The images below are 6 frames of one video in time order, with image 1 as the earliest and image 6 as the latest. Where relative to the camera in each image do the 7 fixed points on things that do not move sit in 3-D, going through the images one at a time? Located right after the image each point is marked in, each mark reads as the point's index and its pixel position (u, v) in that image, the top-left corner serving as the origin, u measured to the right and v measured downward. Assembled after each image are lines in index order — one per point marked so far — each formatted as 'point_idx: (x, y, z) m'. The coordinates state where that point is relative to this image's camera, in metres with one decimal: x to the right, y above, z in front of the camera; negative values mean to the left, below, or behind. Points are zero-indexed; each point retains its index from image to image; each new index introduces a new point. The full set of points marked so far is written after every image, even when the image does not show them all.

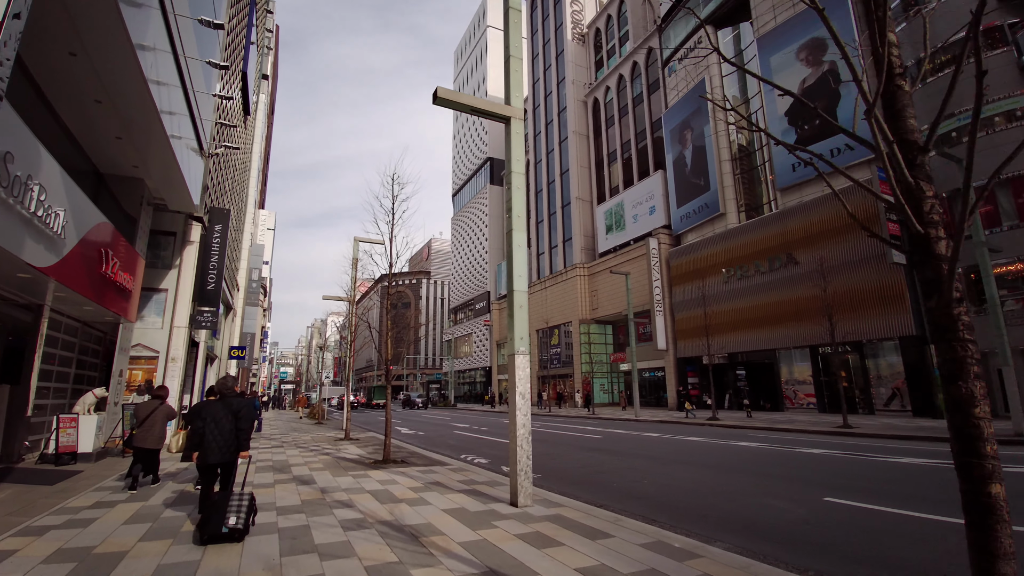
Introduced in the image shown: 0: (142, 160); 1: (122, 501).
0: (-8.9, +3.1, +12.2) m
1: (-5.3, -2.9, +6.9) m
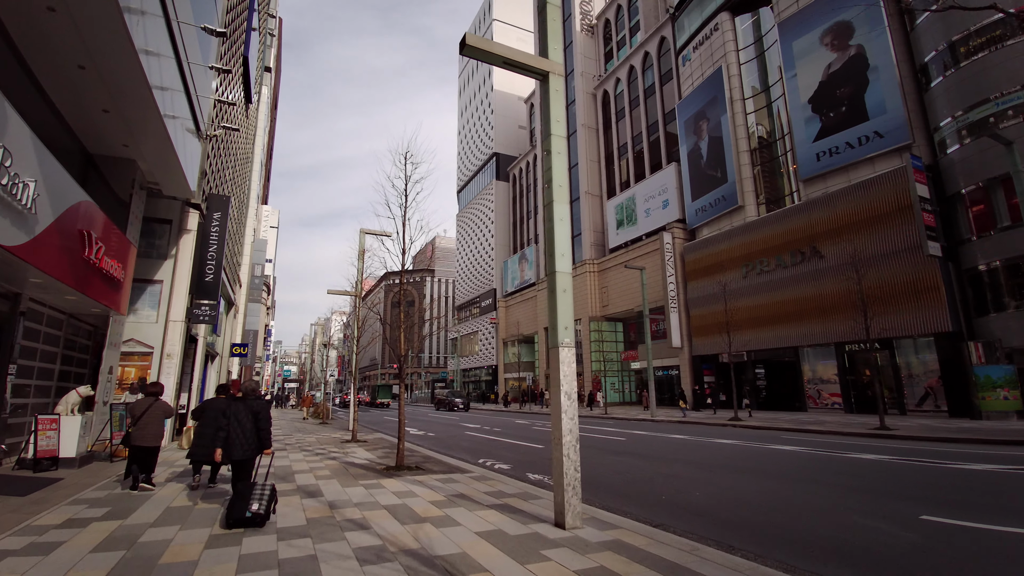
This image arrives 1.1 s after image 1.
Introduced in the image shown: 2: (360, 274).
0: (-8.4, +3.3, +11.3) m
1: (-4.8, -2.7, +5.9) m
2: (-5.3, +0.5, +17.9) m
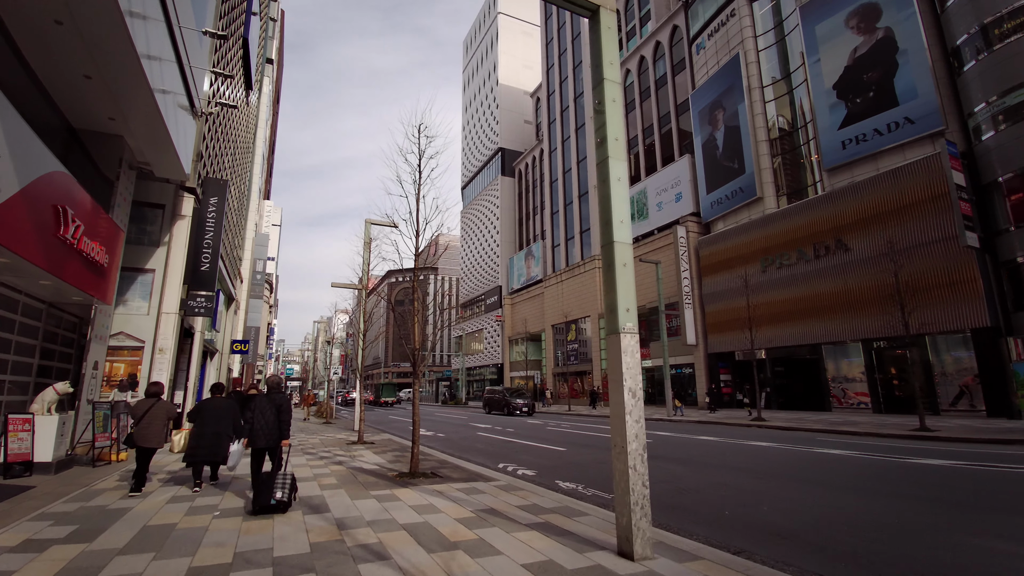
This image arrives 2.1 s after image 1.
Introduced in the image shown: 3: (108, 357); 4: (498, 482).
0: (-7.9, +3.6, +10.3) m
1: (-4.4, -2.5, +4.9) m
2: (-4.9, +0.7, +16.9) m
3: (-9.4, -1.6, +11.9) m
4: (-0.2, -2.9, +7.5) m
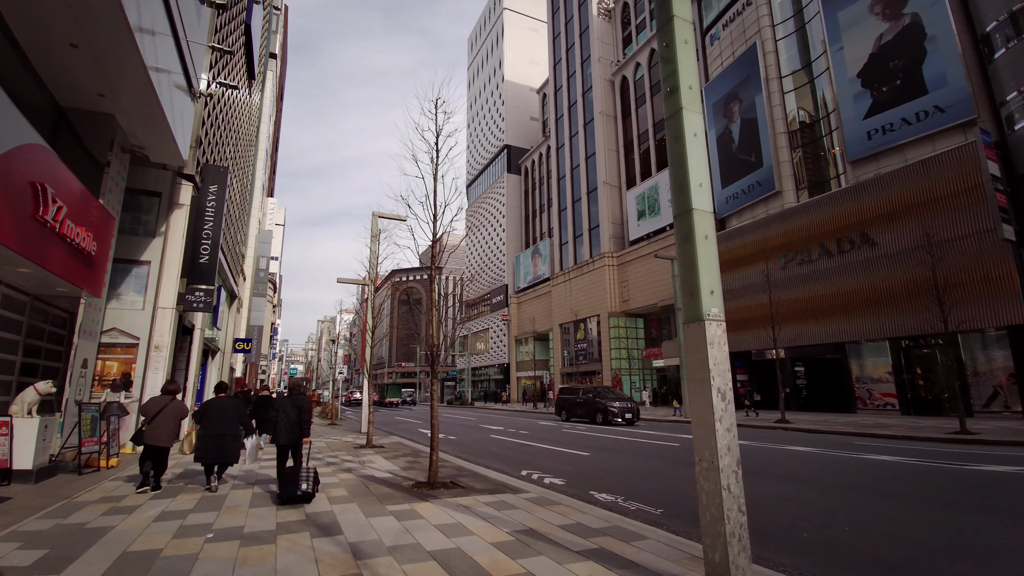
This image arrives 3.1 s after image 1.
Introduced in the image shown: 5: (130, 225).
0: (-7.4, +3.7, +9.5) m
1: (-4.0, -2.3, +4.1) m
2: (-4.4, +0.9, +16.0) m
3: (-8.9, -1.5, +11.1) m
4: (+0.2, -2.7, +6.7) m
5: (-8.9, +1.5, +11.8) m
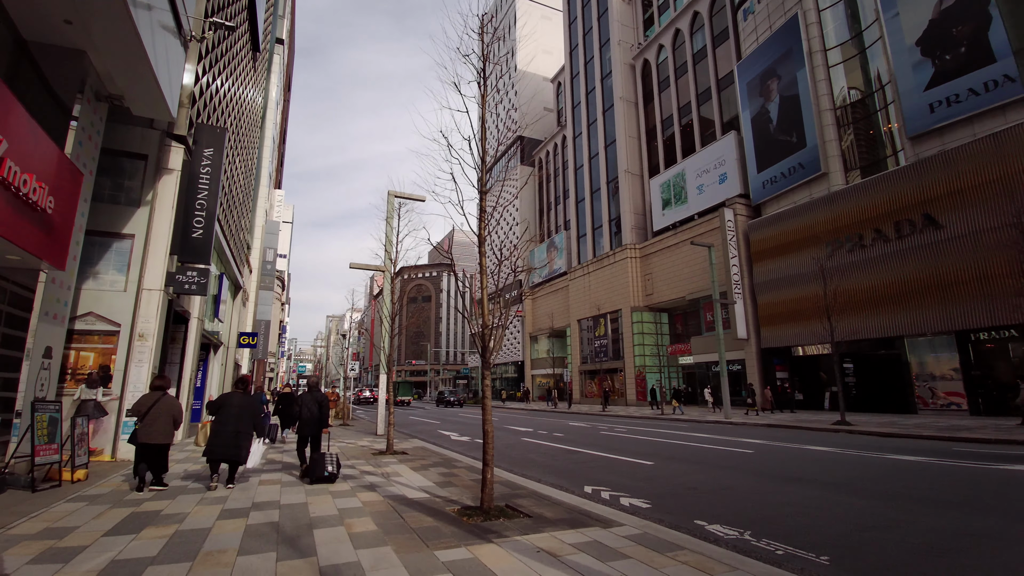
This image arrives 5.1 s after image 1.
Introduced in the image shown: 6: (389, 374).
0: (-6.5, +4.1, +7.7) m
1: (-3.1, -1.9, +2.3) m
2: (-3.4, +1.3, +14.2) m
3: (-8.0, -1.0, +9.3) m
4: (+1.1, -2.3, +4.8) m
5: (-7.9, +1.9, +10.1) m
6: (-4.1, -2.8, +17.1) m
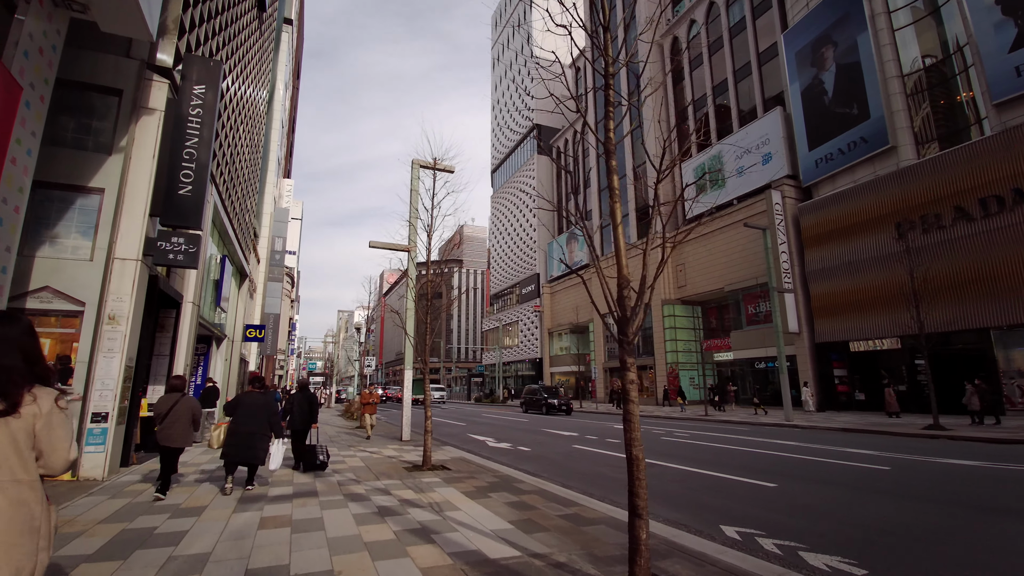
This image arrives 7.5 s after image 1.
0: (-5.4, +4.6, +5.5) m
1: (-2.1, -1.4, +0.1) m
2: (-2.2, +1.8, +12.0) m
3: (-6.9, -0.6, +7.1) m
4: (+2.2, -1.8, +2.5) m
5: (-6.8, +2.4, +7.9) m
6: (-2.9, -2.3, +14.9) m
